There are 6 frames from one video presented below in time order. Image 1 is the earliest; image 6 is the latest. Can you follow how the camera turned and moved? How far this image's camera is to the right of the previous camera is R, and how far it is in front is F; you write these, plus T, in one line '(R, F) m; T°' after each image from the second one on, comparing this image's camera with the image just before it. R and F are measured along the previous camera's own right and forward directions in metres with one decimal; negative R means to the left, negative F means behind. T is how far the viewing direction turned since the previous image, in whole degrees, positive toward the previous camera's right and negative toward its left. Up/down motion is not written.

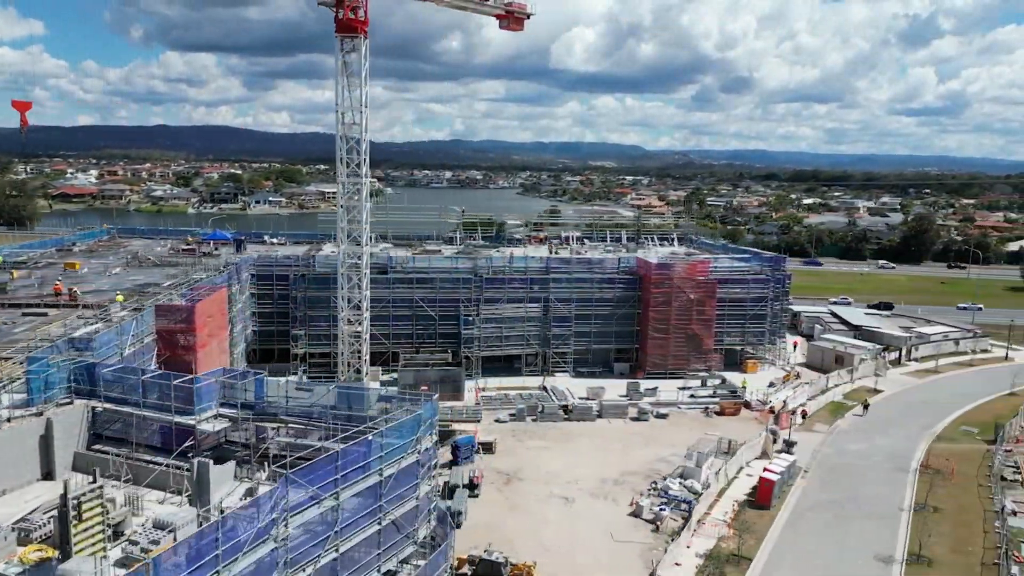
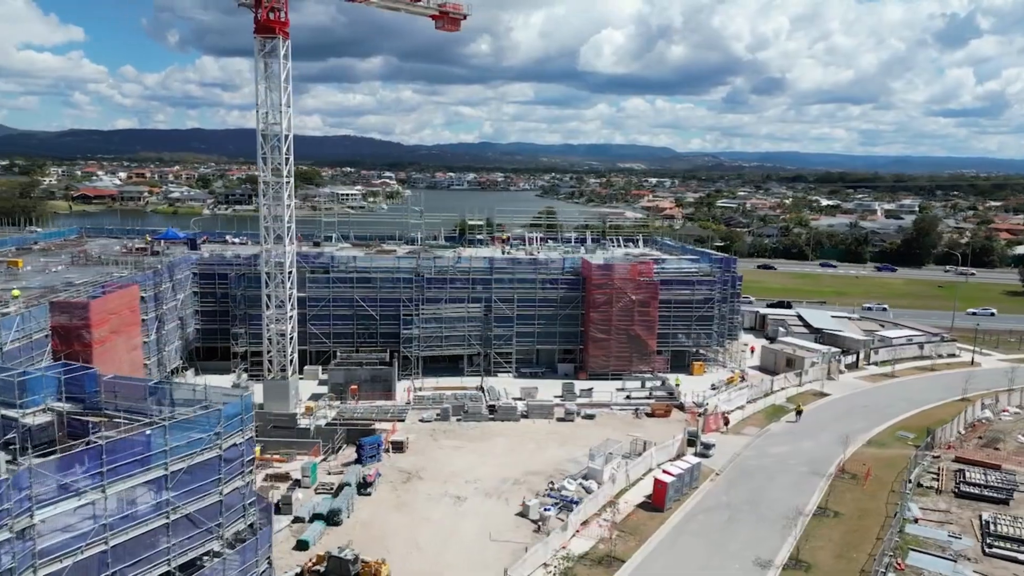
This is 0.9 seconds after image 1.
(+5.7, +0.2) m; -2°
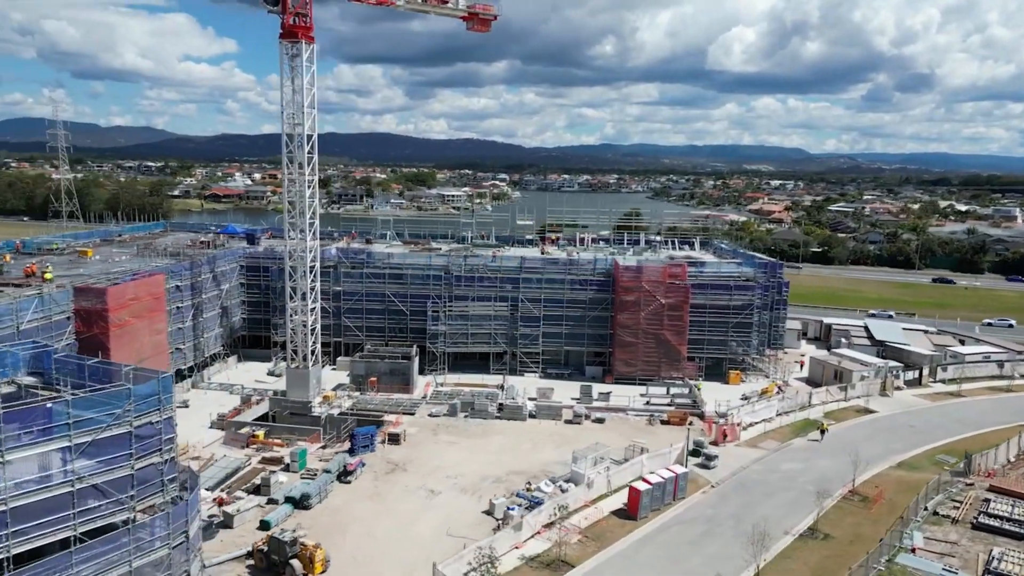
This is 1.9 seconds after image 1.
(+5.9, +0.5) m; -9°
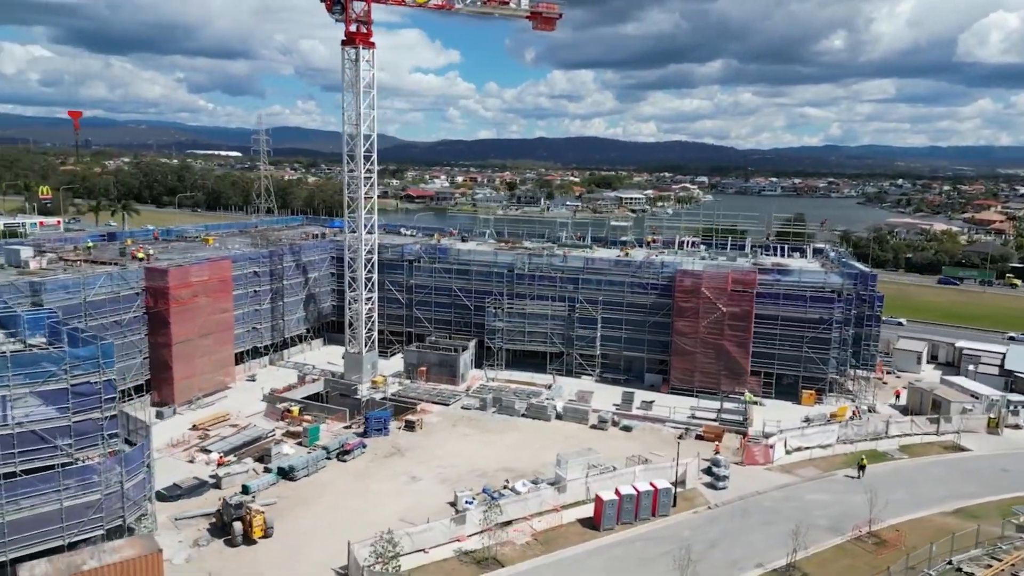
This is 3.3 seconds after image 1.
(+9.1, +1.2) m; -15°
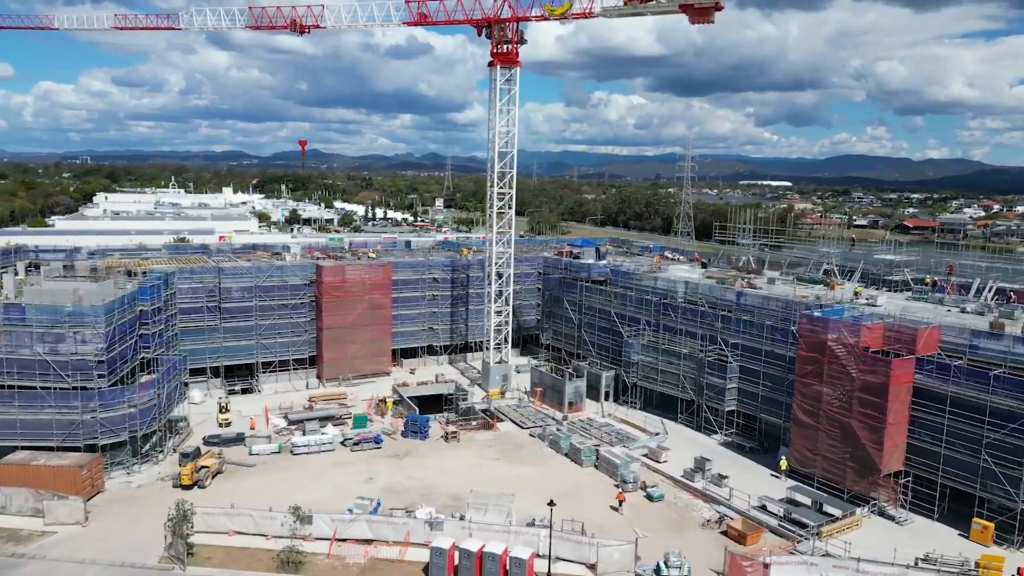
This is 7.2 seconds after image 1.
(+21.8, +10.4) m; -39°
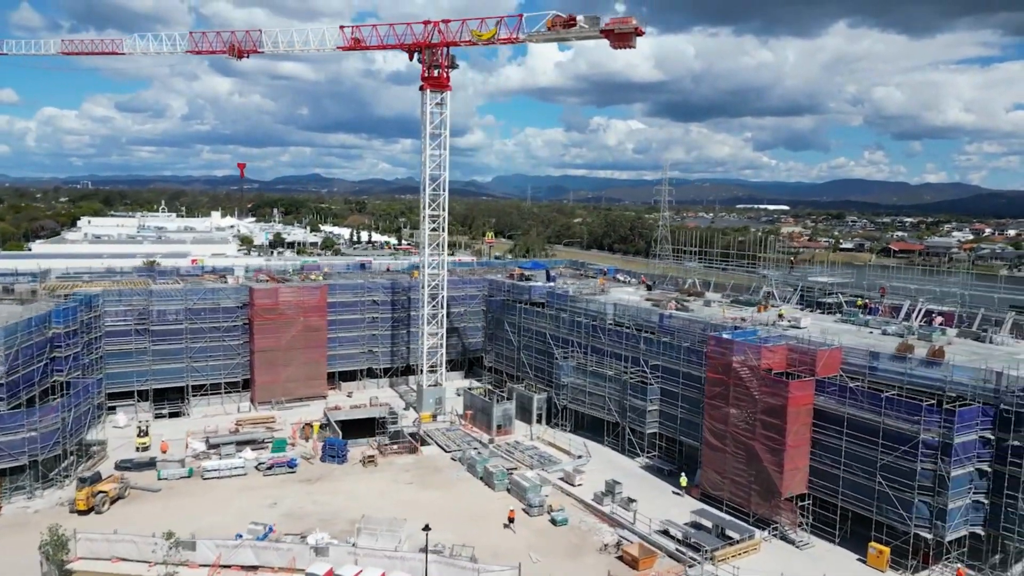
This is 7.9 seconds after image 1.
(+4.2, +0.1) m; 0°
